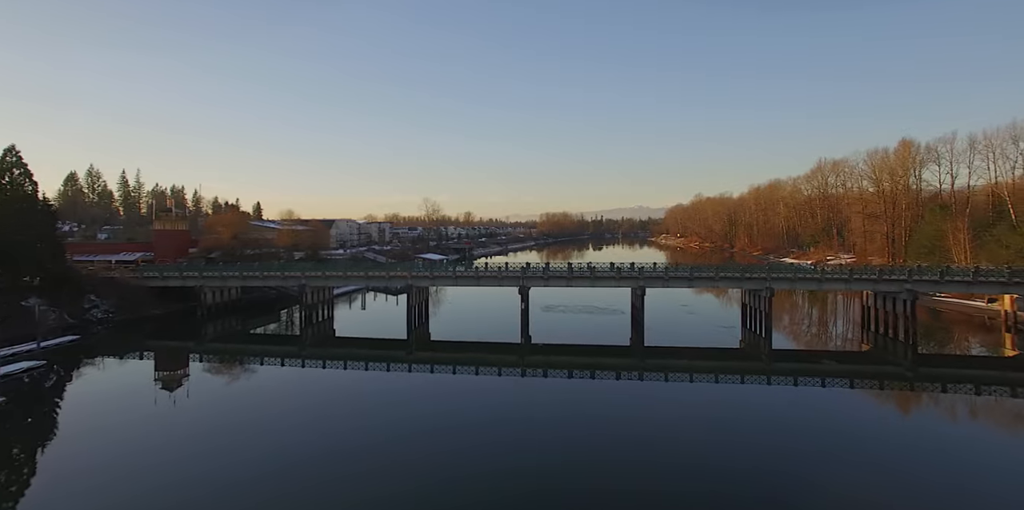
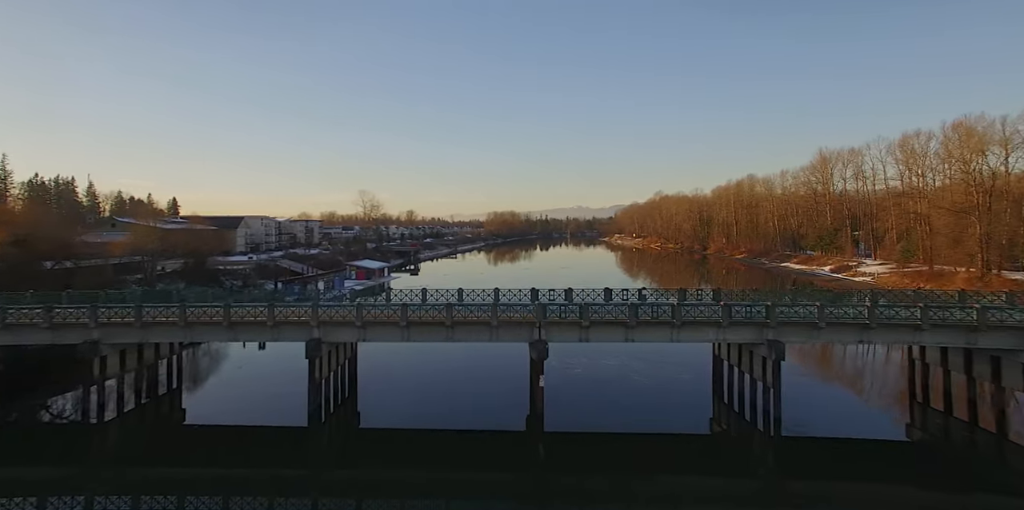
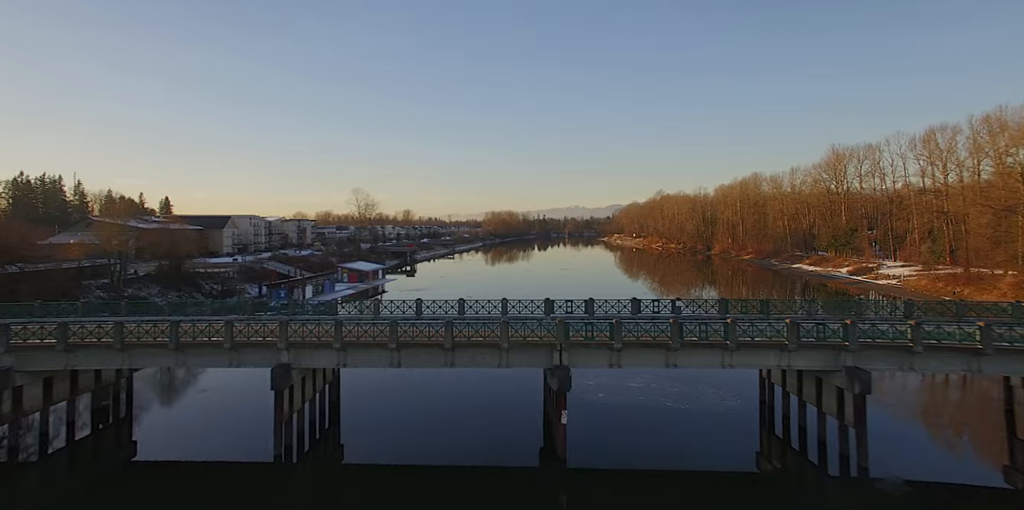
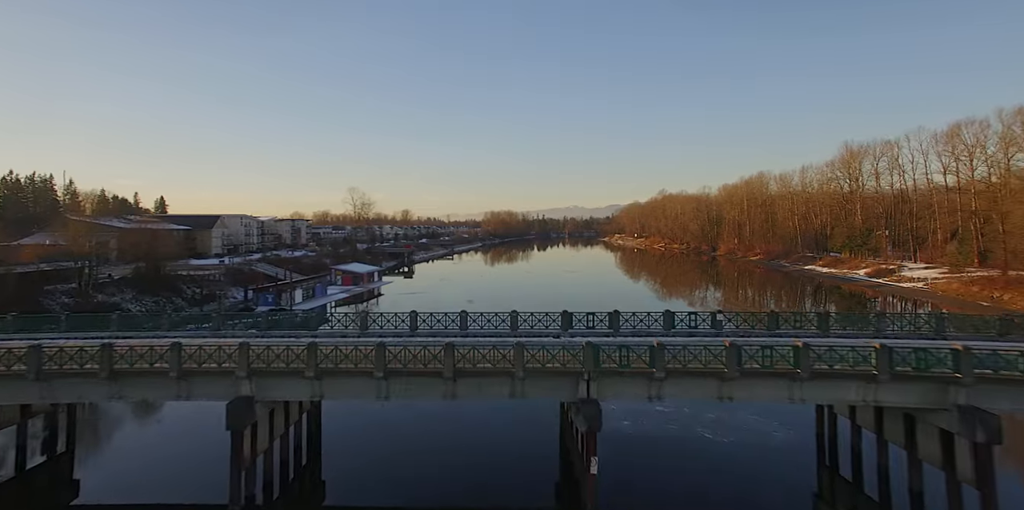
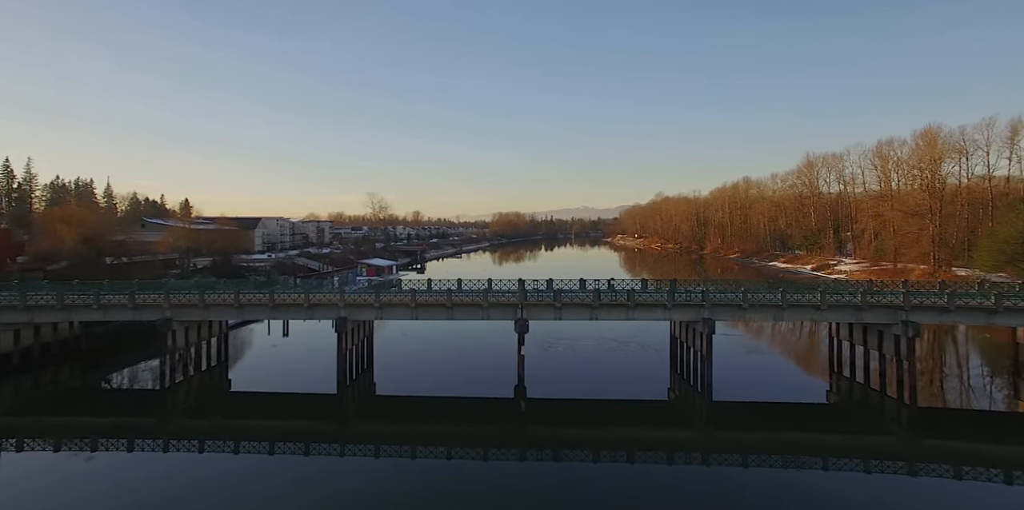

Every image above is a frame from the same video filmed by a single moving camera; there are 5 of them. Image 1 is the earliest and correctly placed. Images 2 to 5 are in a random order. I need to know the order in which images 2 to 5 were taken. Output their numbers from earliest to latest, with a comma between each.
5, 2, 3, 4
